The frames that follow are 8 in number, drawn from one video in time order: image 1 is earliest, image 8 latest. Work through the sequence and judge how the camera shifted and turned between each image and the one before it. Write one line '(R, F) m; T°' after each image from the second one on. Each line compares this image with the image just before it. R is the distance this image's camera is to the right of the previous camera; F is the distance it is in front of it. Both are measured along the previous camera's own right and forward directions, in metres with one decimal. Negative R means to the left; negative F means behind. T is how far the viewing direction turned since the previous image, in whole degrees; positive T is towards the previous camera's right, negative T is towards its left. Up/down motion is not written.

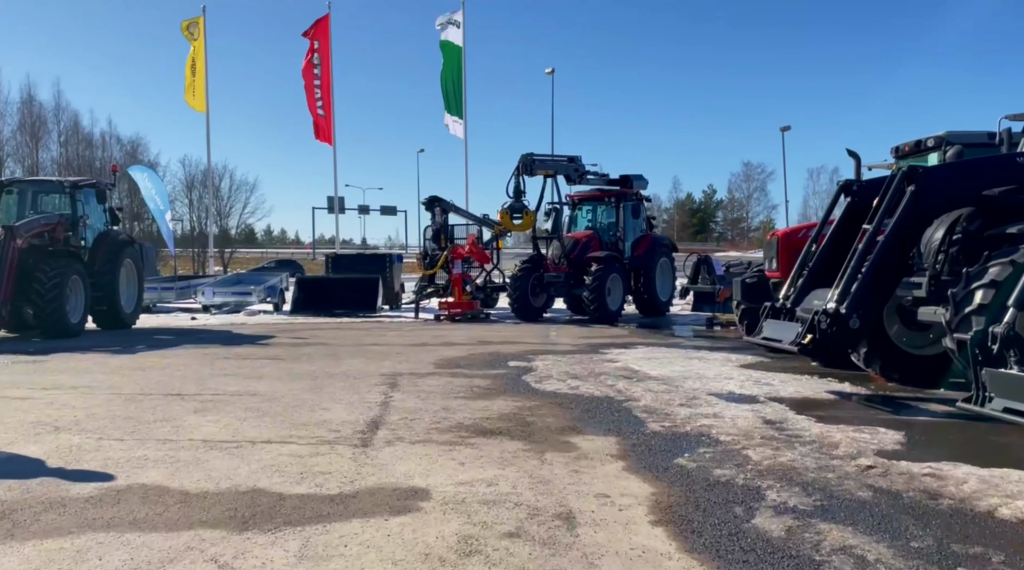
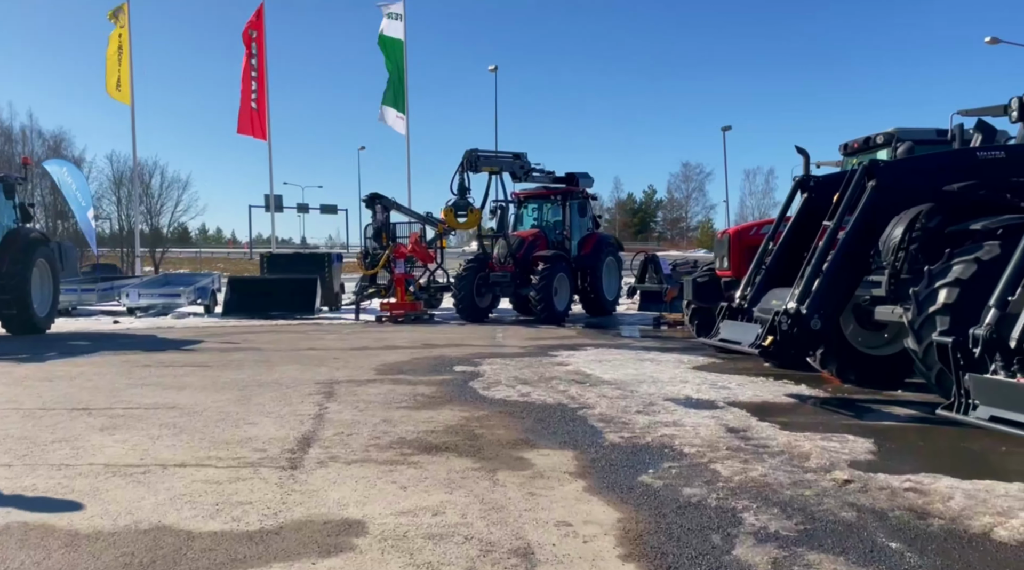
(0.0, +0.5) m; +3°
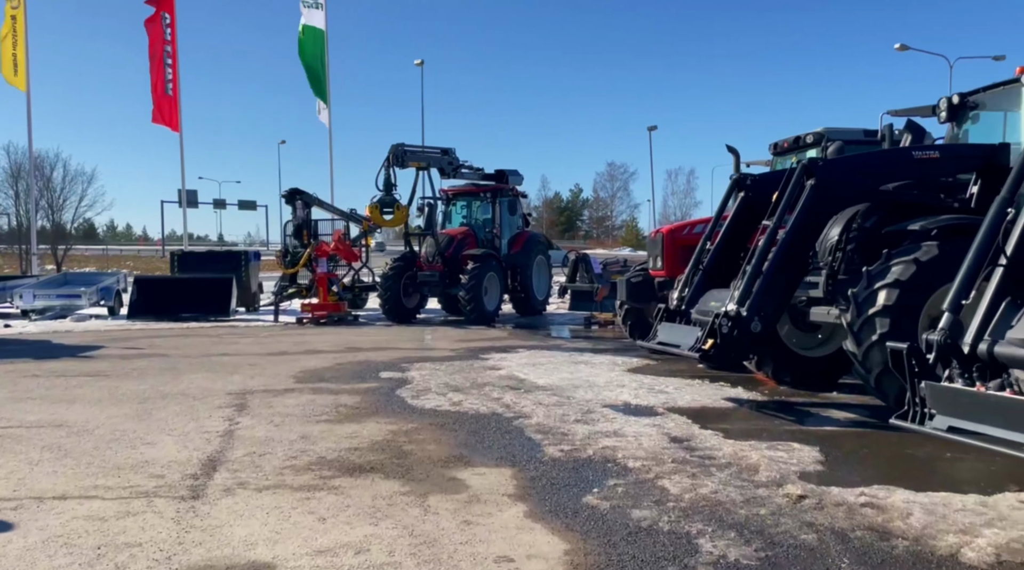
(0.0, +0.4) m; +4°
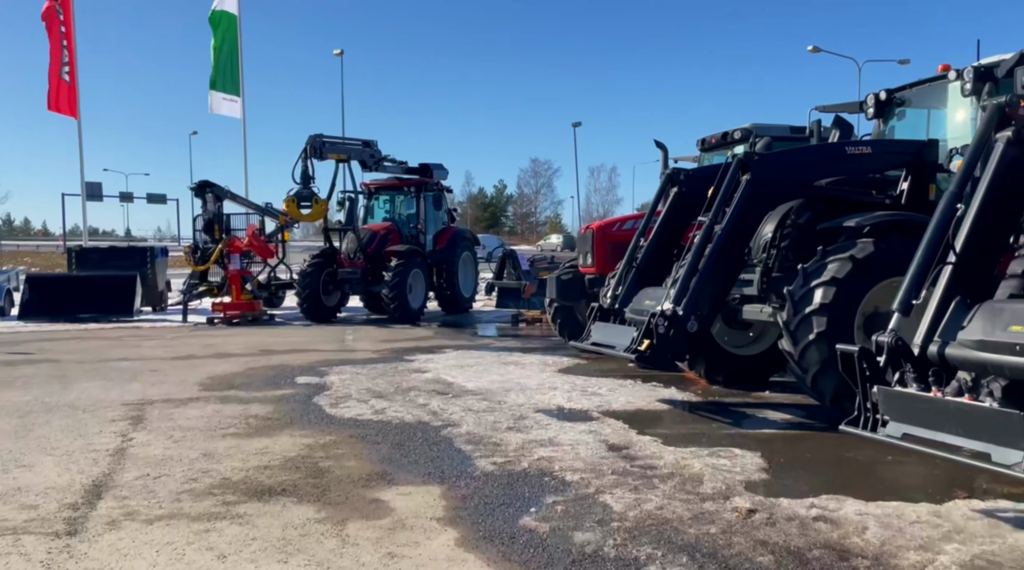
(0.0, +0.4) m; +5°
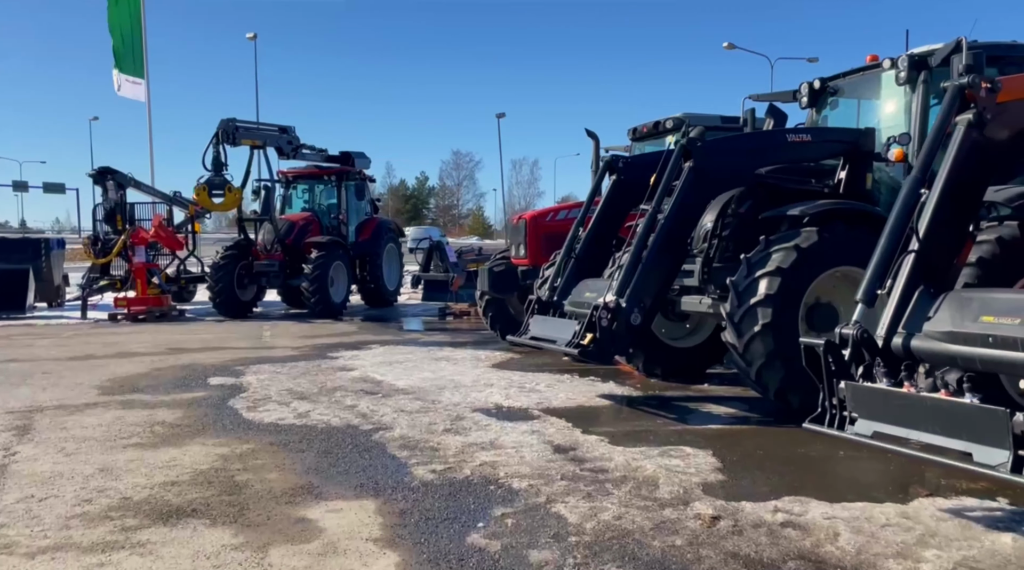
(-0.1, +0.5) m; +5°
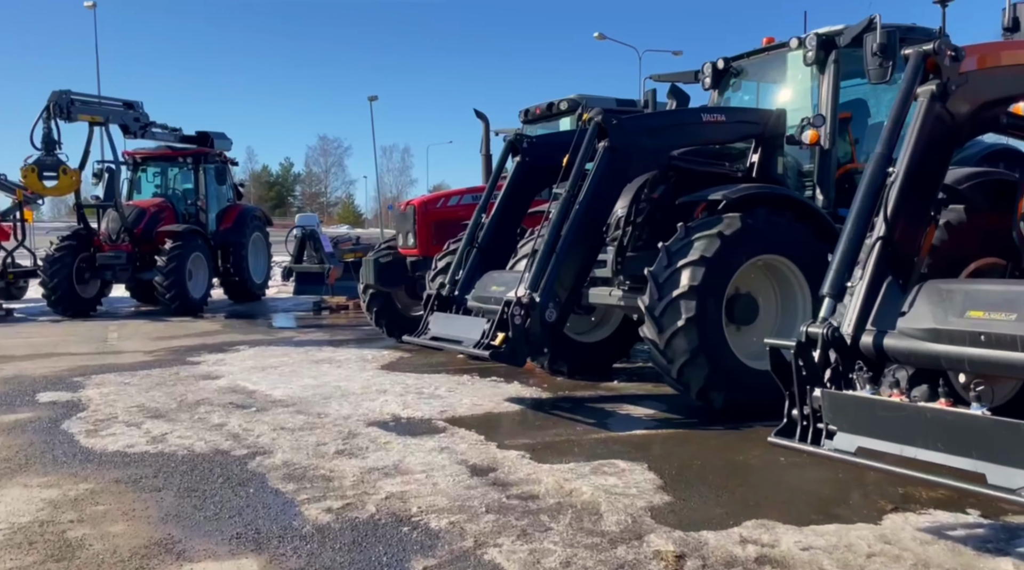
(-0.2, +0.9) m; +8°
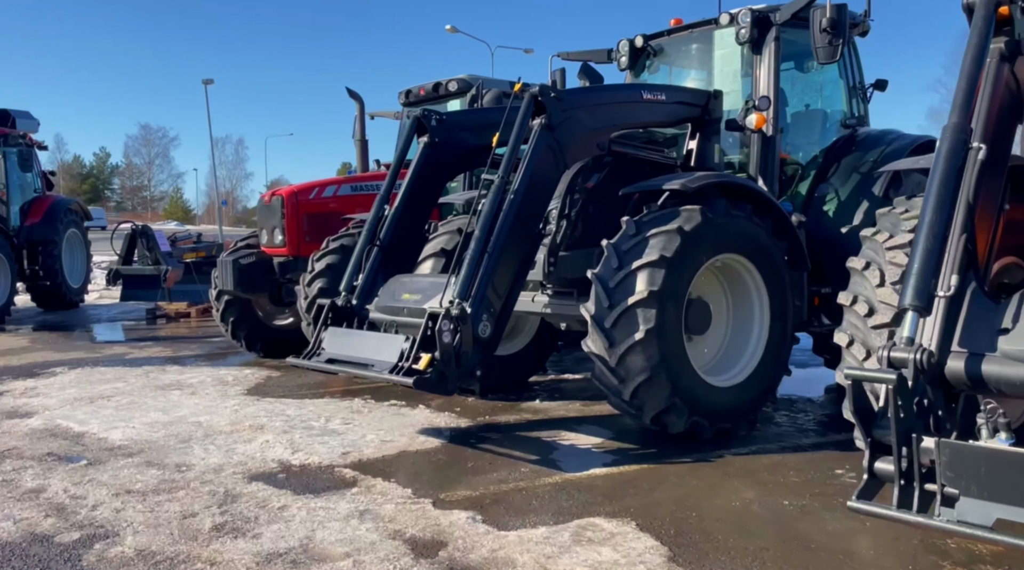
(-0.4, +1.3) m; +10°
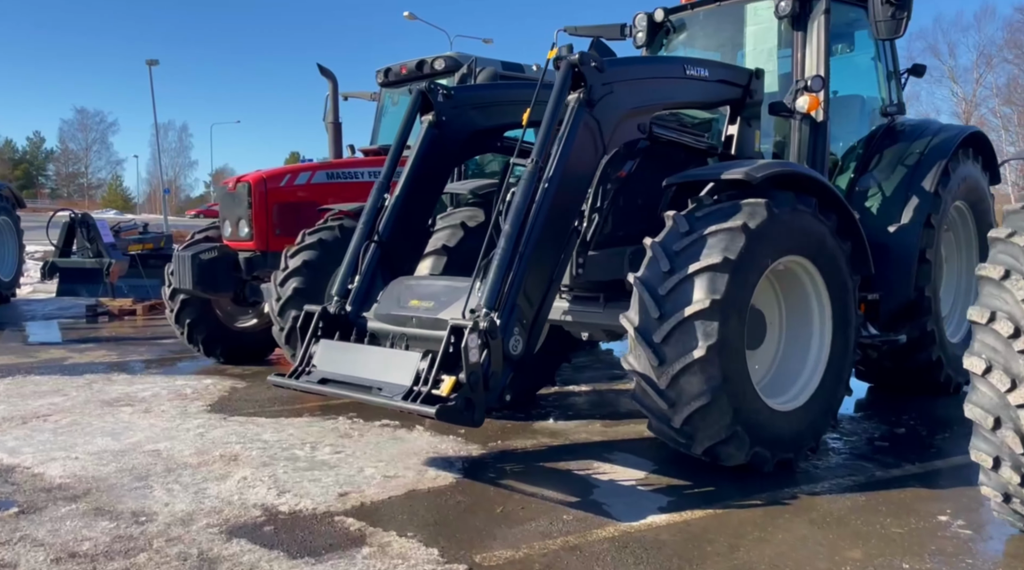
(-0.4, +0.8) m; +3°
